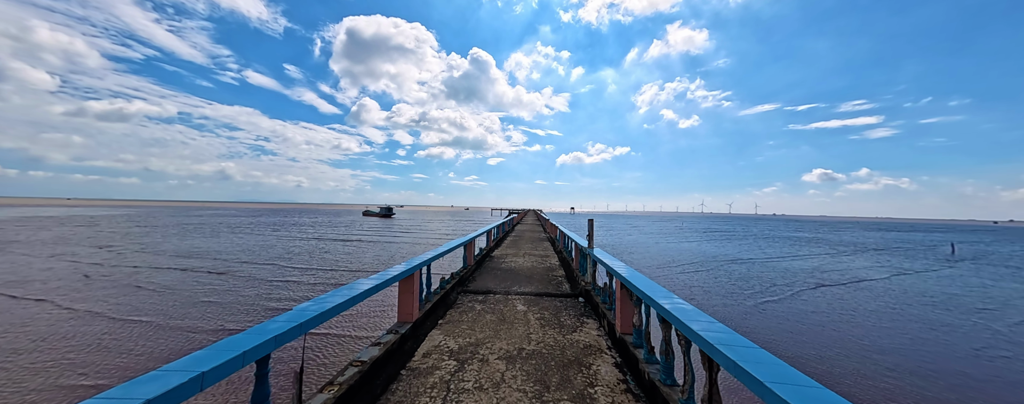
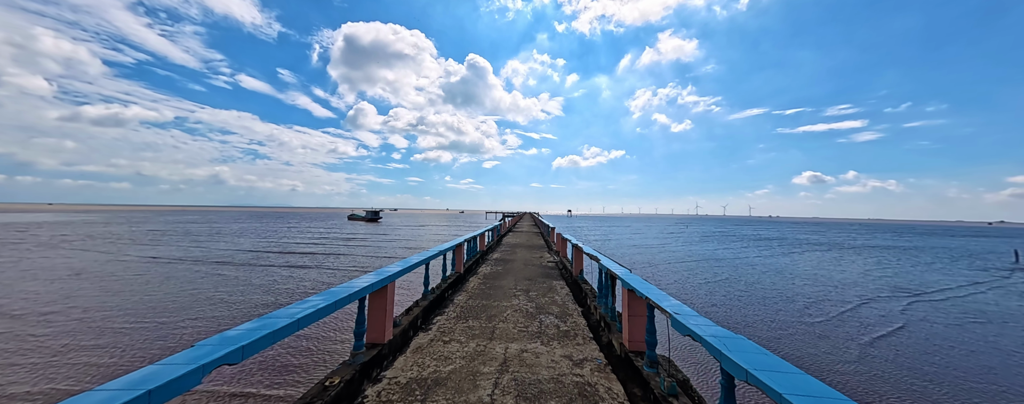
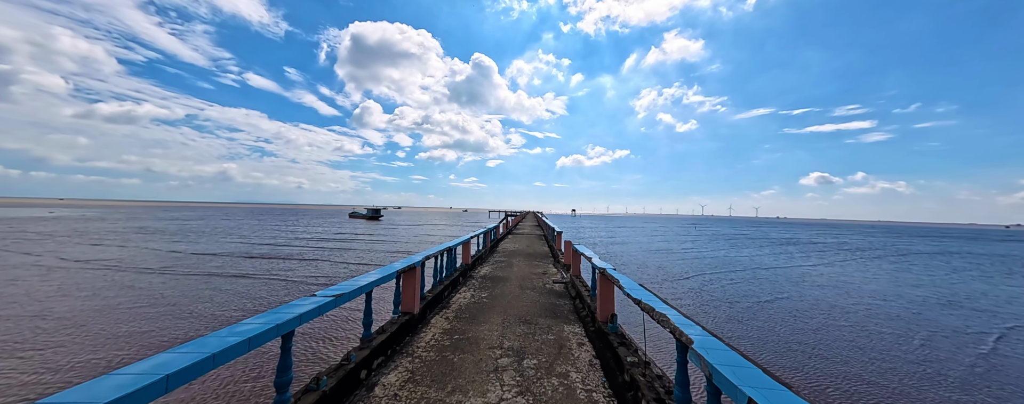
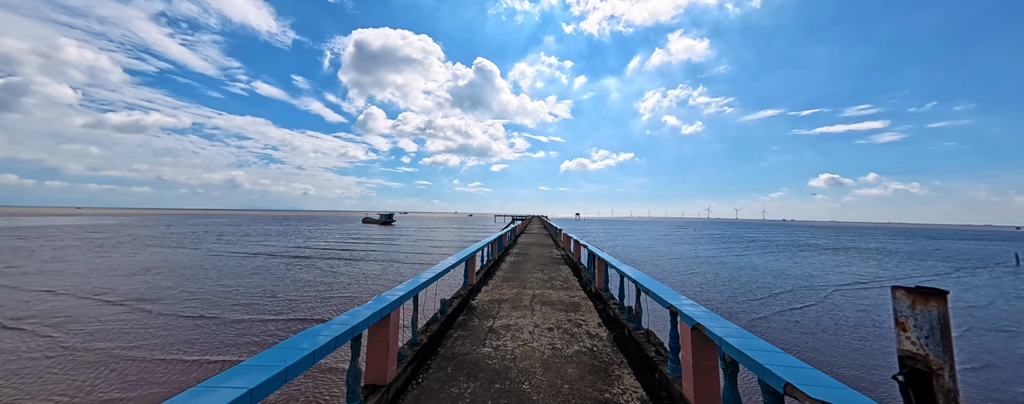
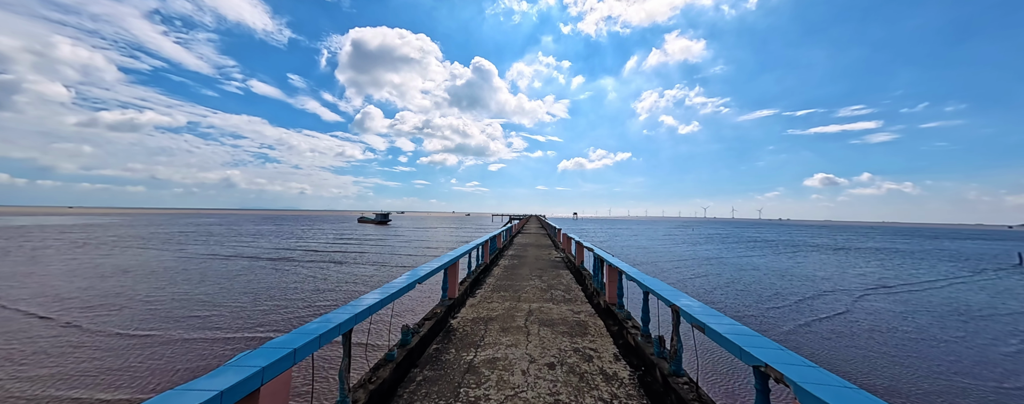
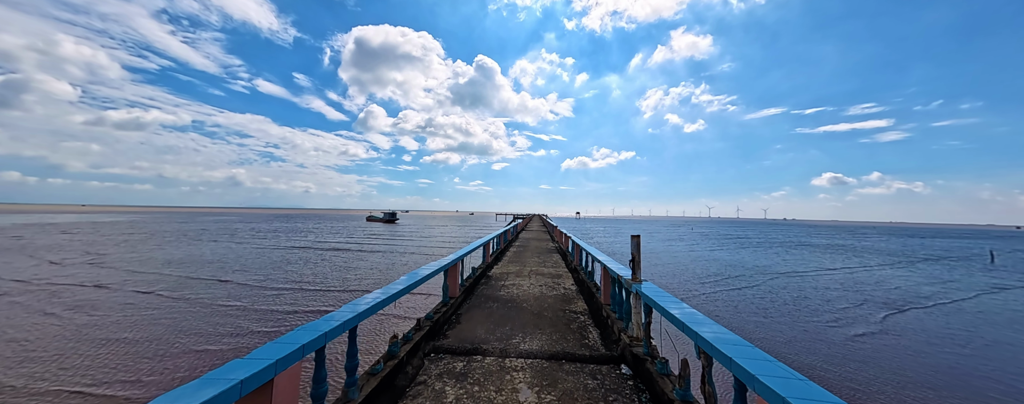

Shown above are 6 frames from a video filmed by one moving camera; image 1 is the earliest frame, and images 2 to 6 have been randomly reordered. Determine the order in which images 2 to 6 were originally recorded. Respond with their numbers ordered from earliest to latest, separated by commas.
6, 4, 5, 2, 3
